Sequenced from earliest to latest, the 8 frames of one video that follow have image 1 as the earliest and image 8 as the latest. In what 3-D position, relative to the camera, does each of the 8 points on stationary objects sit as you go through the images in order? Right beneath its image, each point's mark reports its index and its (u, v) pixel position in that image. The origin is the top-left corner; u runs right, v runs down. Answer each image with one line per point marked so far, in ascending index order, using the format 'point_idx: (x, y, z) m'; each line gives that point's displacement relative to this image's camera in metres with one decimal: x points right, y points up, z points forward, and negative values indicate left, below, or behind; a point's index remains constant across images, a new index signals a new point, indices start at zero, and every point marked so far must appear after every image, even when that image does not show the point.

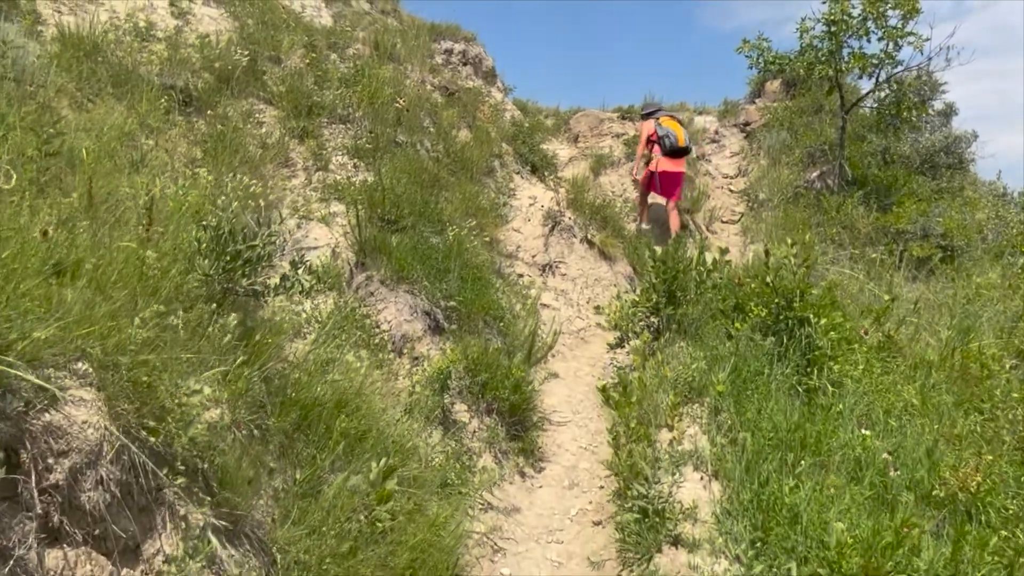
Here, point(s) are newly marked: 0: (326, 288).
0: (-1.1, 0.0, +4.9) m
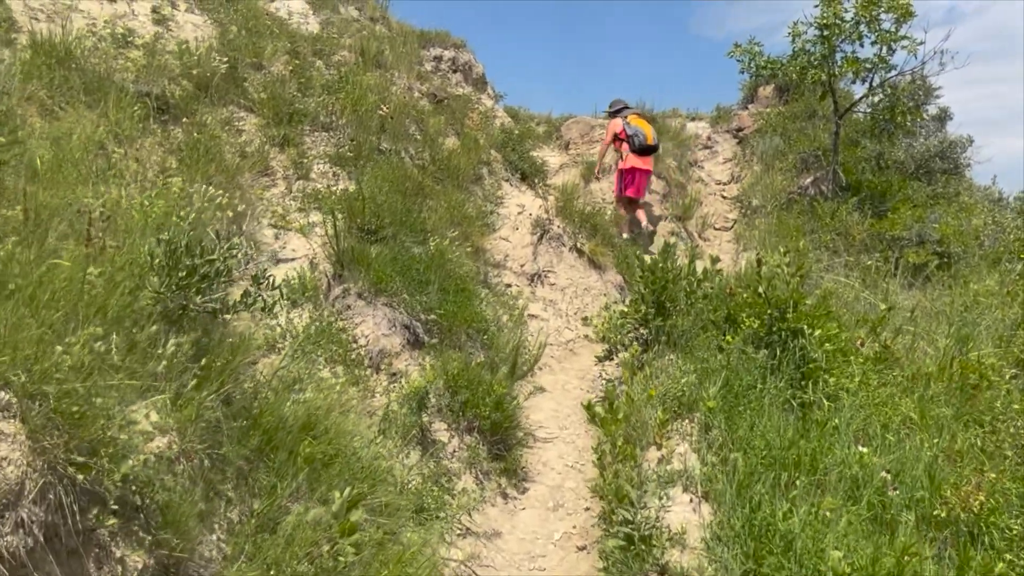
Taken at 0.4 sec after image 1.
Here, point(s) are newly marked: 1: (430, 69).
0: (-1.2, -0.1, +4.7) m
1: (-1.1, +3.0, +11.6) m
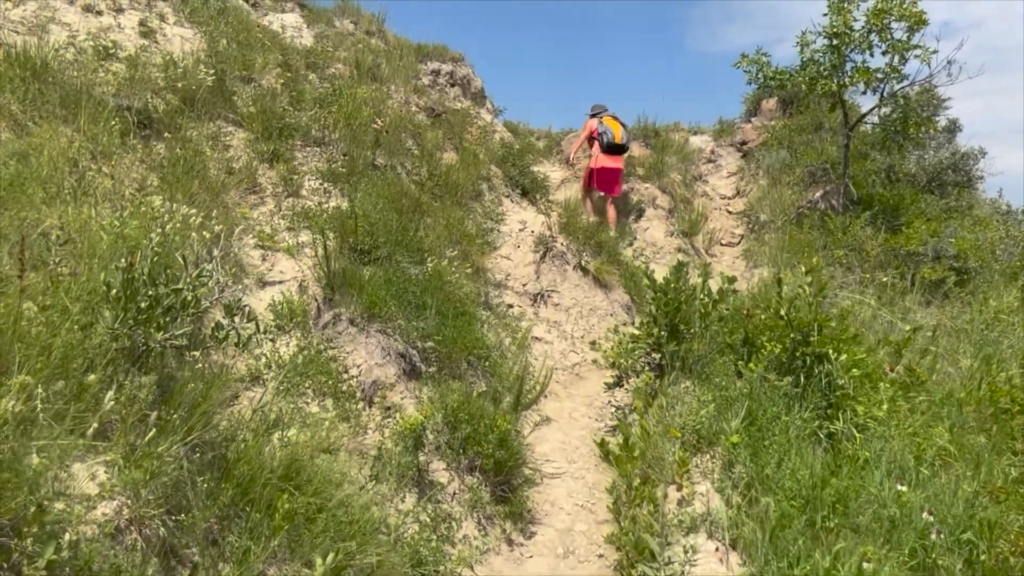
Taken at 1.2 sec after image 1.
0: (-1.2, -0.2, +4.4) m
1: (-1.1, +2.7, +11.3) m
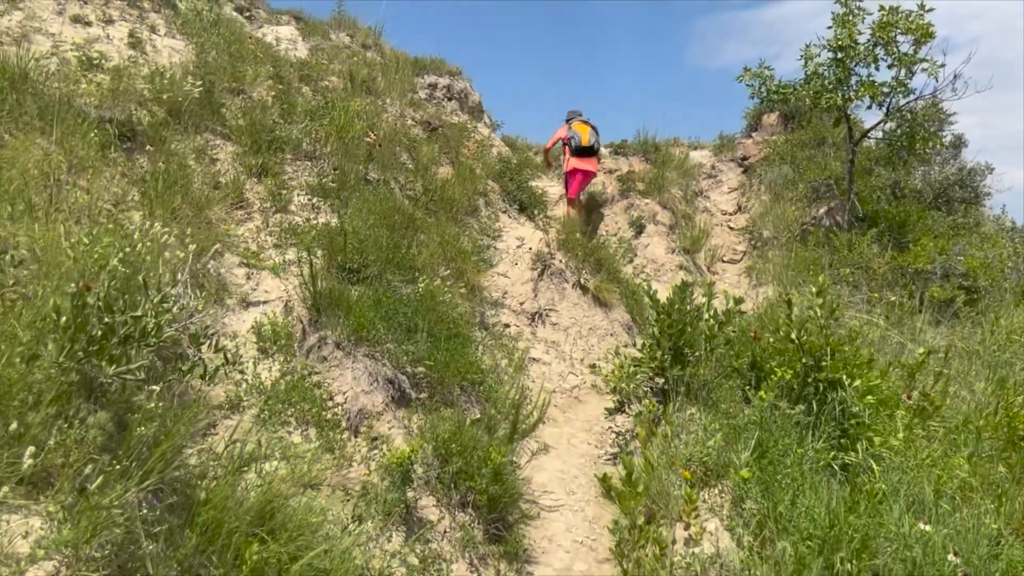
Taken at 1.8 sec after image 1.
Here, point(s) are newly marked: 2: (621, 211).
0: (-1.2, -0.3, +4.2) m
1: (-1.2, +2.5, +11.1) m
2: (+1.2, +0.9, +9.4) m
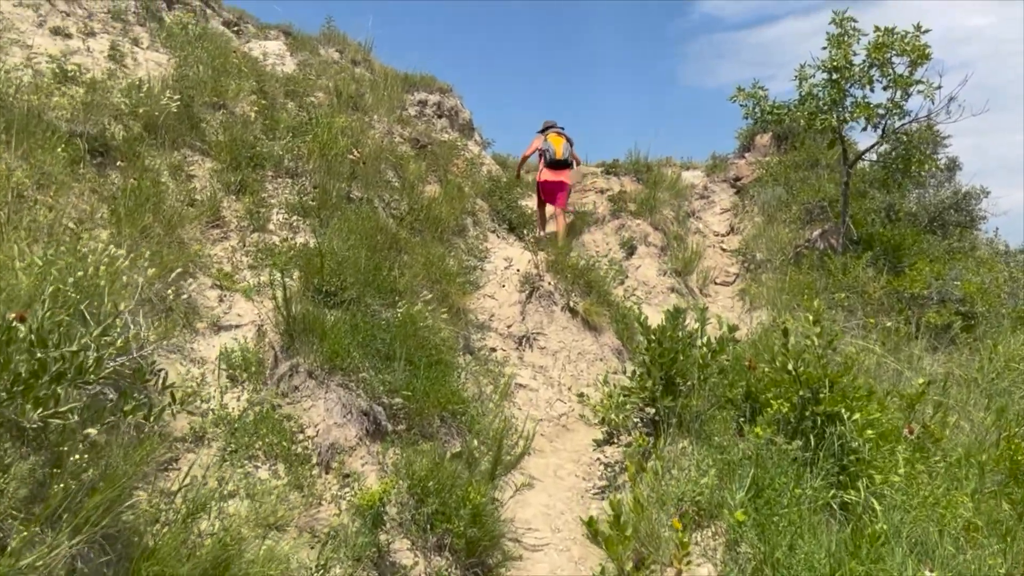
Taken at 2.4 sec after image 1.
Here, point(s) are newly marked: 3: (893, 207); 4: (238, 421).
0: (-1.3, -0.4, +3.9) m
1: (-1.3, +2.2, +11.0) m
2: (+1.1, +0.6, +9.2) m
3: (+4.4, +0.9, +9.9) m
4: (-1.2, -0.6, +3.7) m
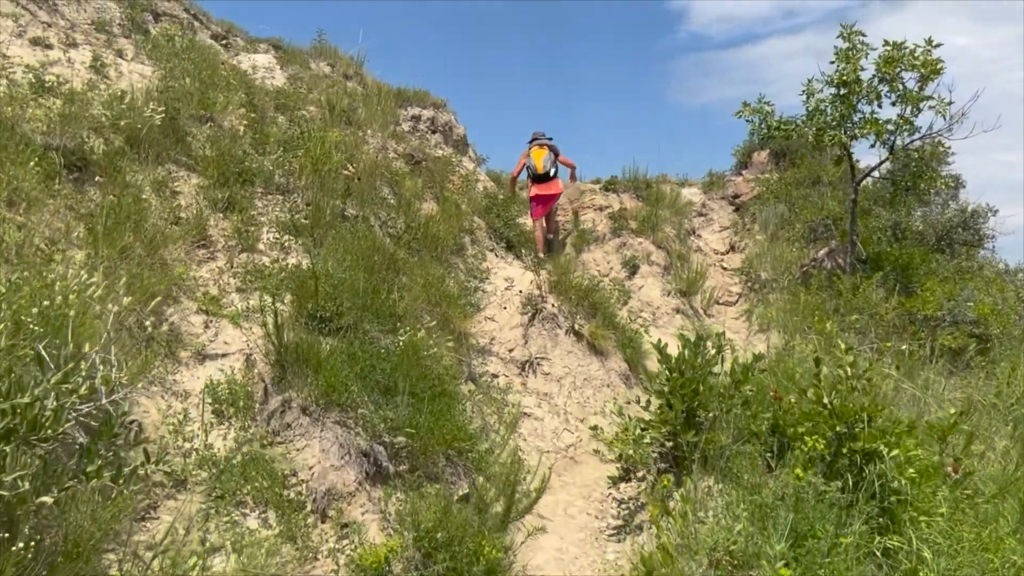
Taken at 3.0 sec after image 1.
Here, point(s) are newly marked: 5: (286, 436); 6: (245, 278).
0: (-1.2, -0.6, +3.6) m
1: (-1.3, +2.0, +10.7) m
2: (+1.1, +0.4, +8.9) m
3: (+4.4, +0.7, +9.6) m
4: (-1.1, -0.7, +3.3) m
5: (-1.0, -0.6, +3.6) m
6: (-1.5, +0.1, +4.8) m
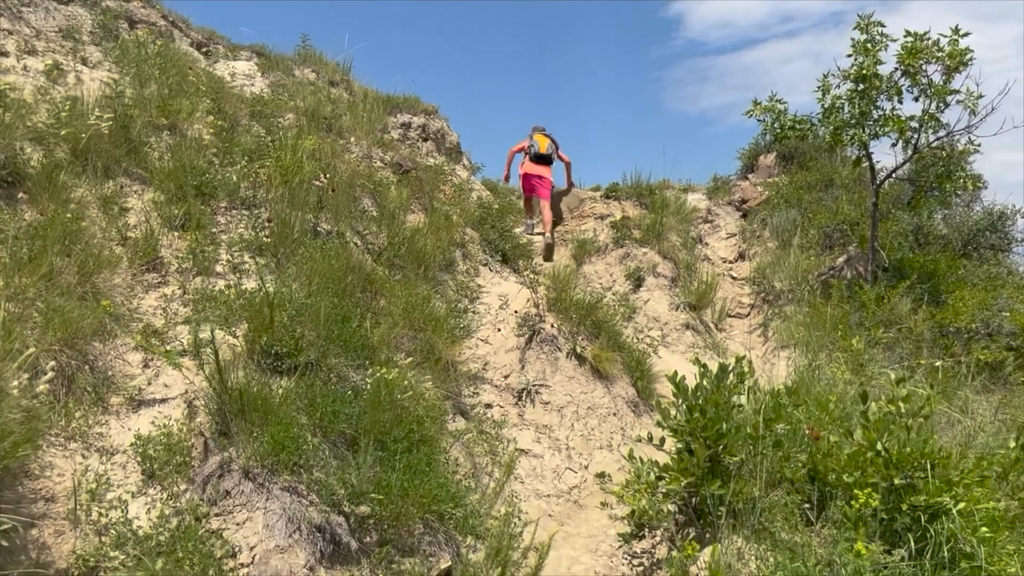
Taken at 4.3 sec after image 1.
0: (-1.2, -0.7, +2.9) m
1: (-1.4, +1.8, +10.1) m
2: (+1.0, +0.3, +8.3) m
3: (+4.3, +0.6, +9.0) m
4: (-1.2, -0.8, +2.7) m
5: (-1.0, -0.8, +3.0) m
6: (-1.5, -0.1, +4.1) m
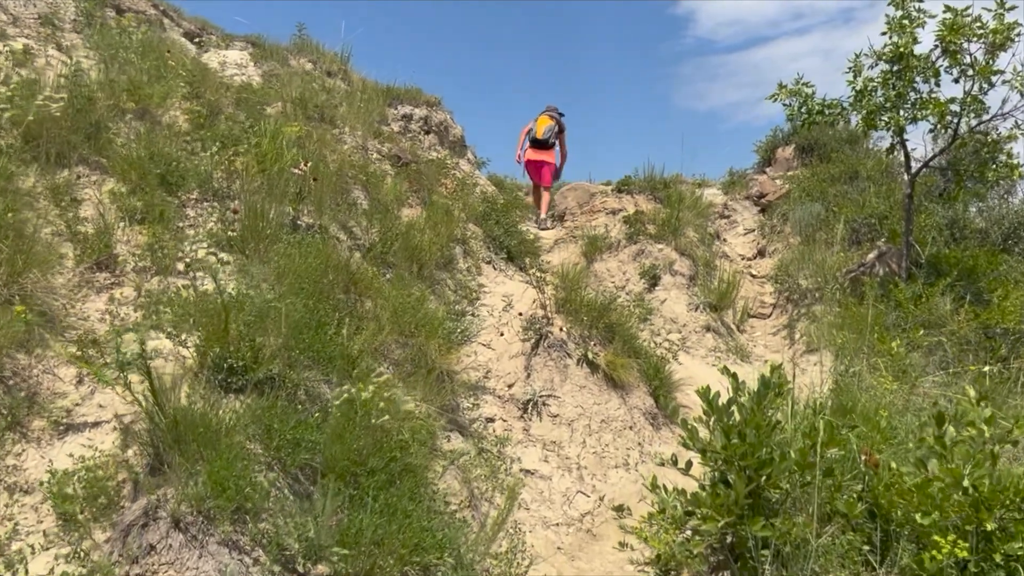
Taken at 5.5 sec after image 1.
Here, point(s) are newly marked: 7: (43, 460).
0: (-1.2, -0.7, +2.4) m
1: (-1.3, +1.8, +9.5) m
2: (+1.1, +0.3, +7.7) m
3: (+4.4, +0.6, +8.3) m
4: (-1.2, -0.8, +2.1) m
5: (-1.0, -0.8, +2.4) m
6: (-1.5, -0.1, +3.6) m
7: (-1.5, -0.6, +2.7) m
